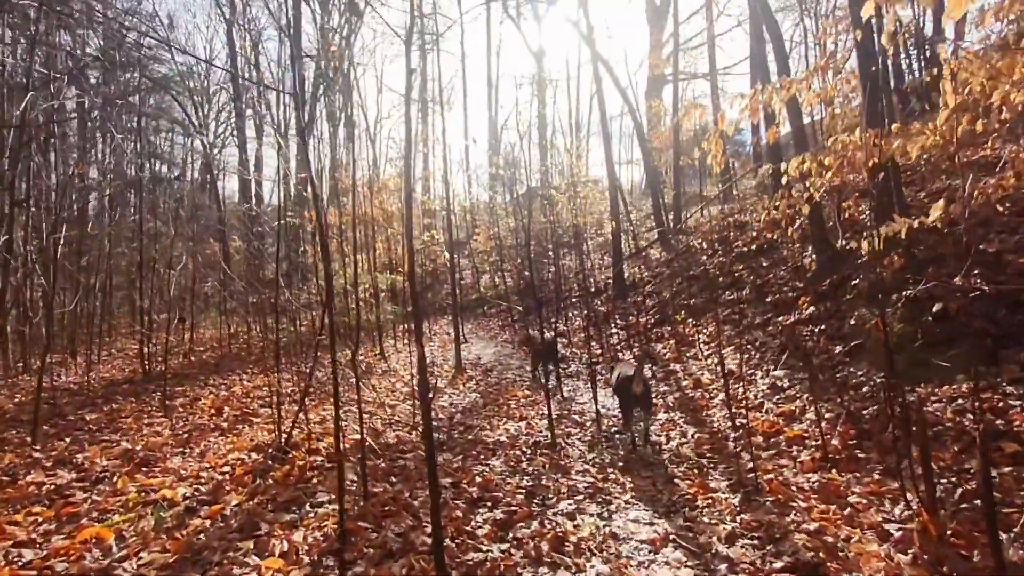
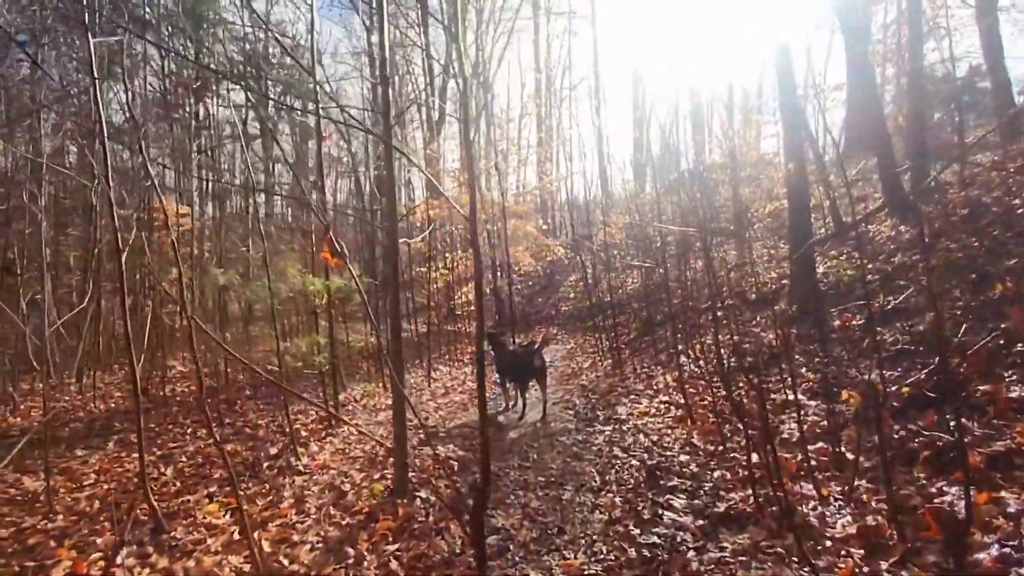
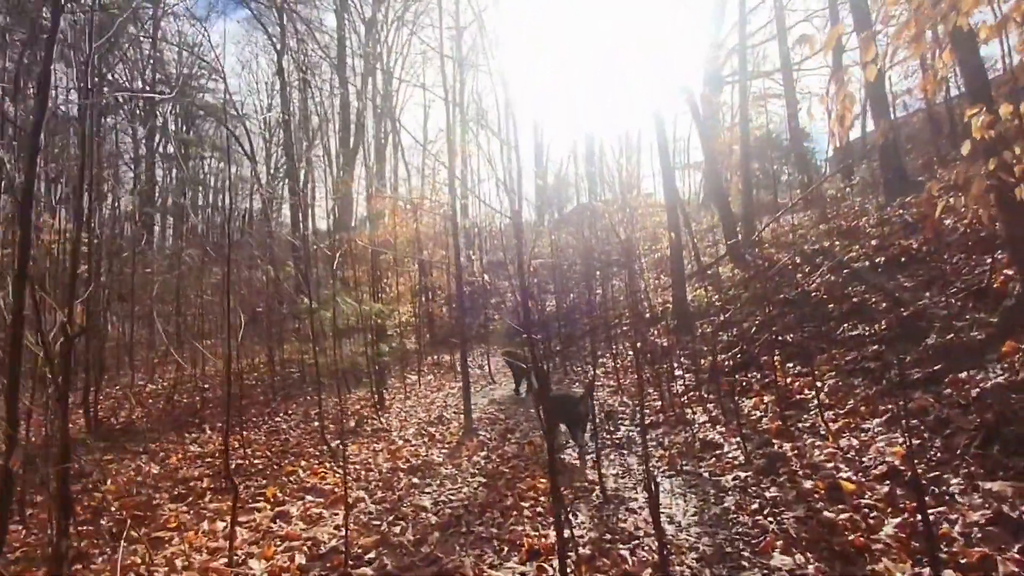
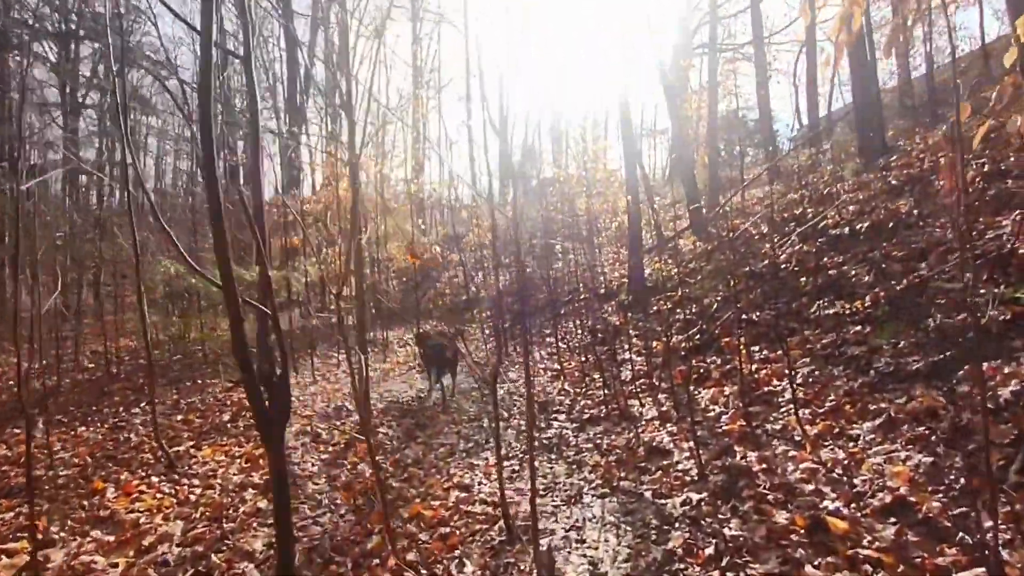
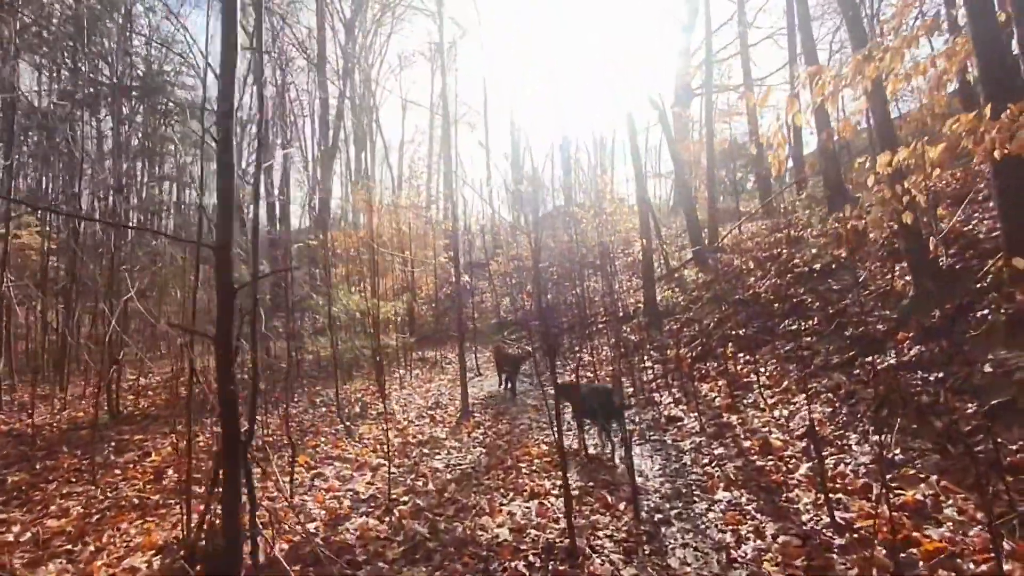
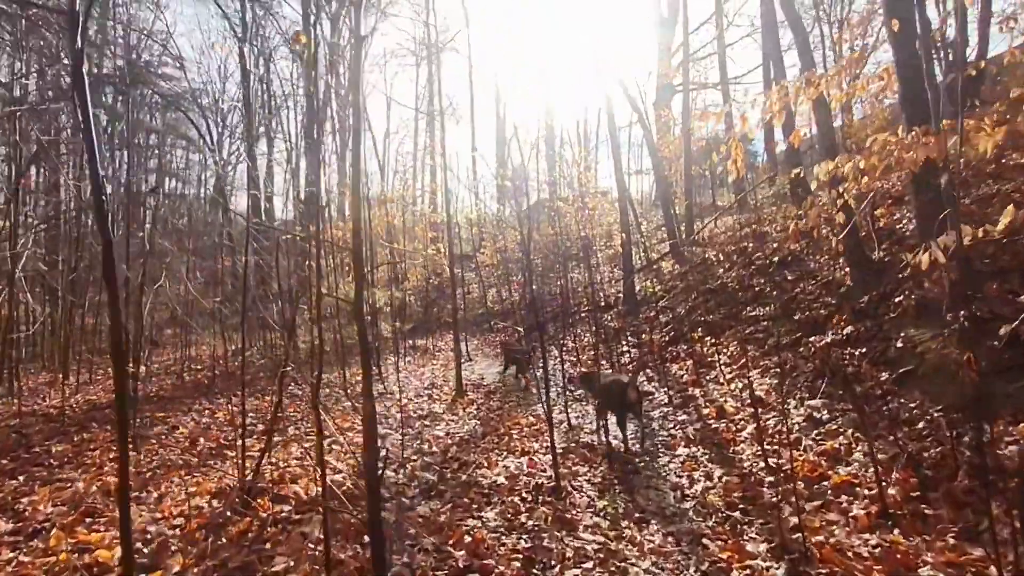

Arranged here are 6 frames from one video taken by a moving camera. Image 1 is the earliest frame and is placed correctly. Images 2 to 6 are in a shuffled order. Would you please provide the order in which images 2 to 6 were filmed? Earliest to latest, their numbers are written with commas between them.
6, 5, 3, 4, 2
